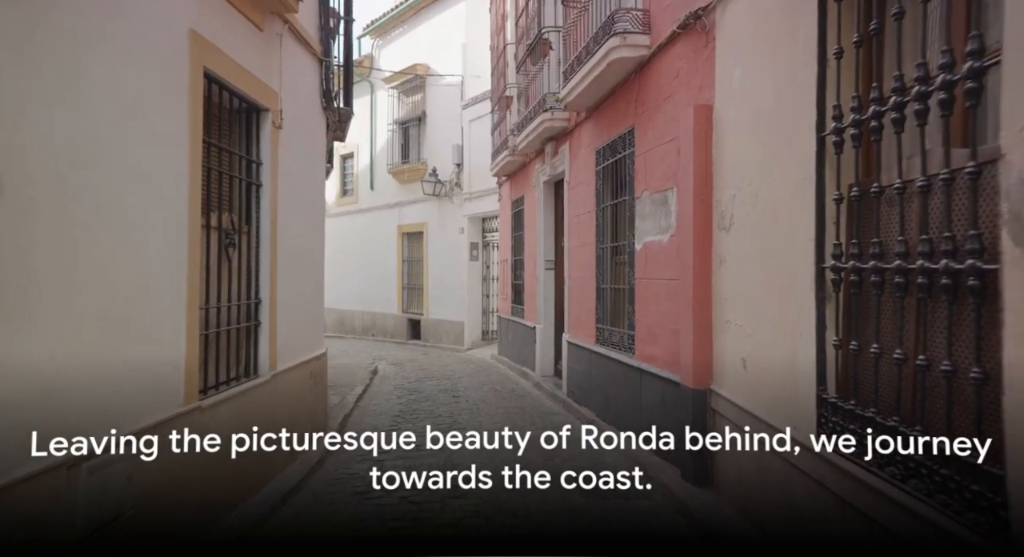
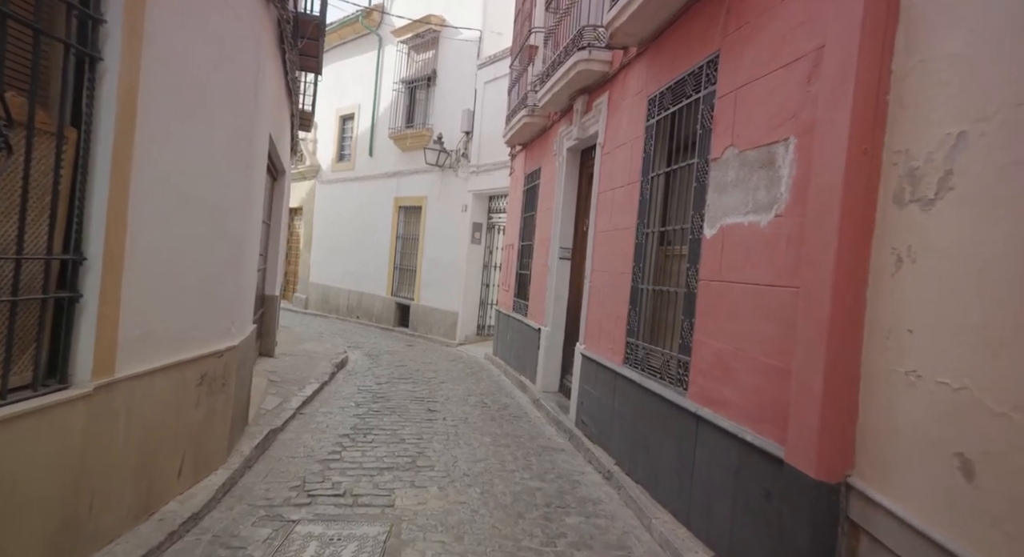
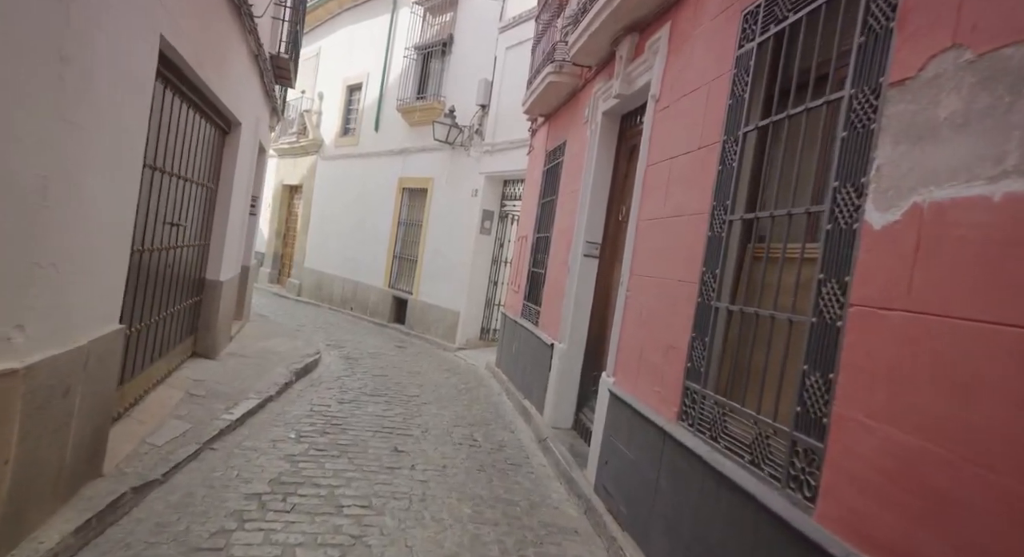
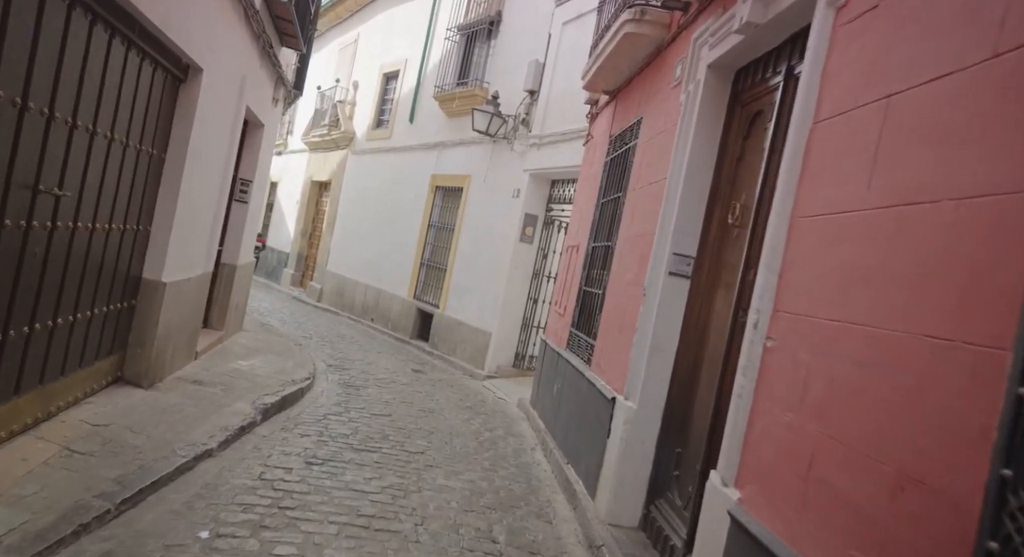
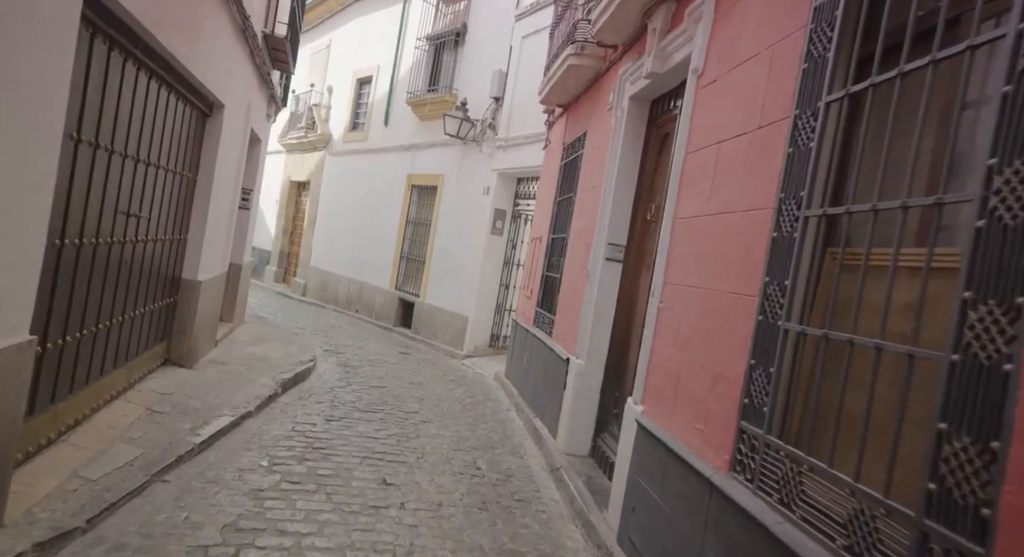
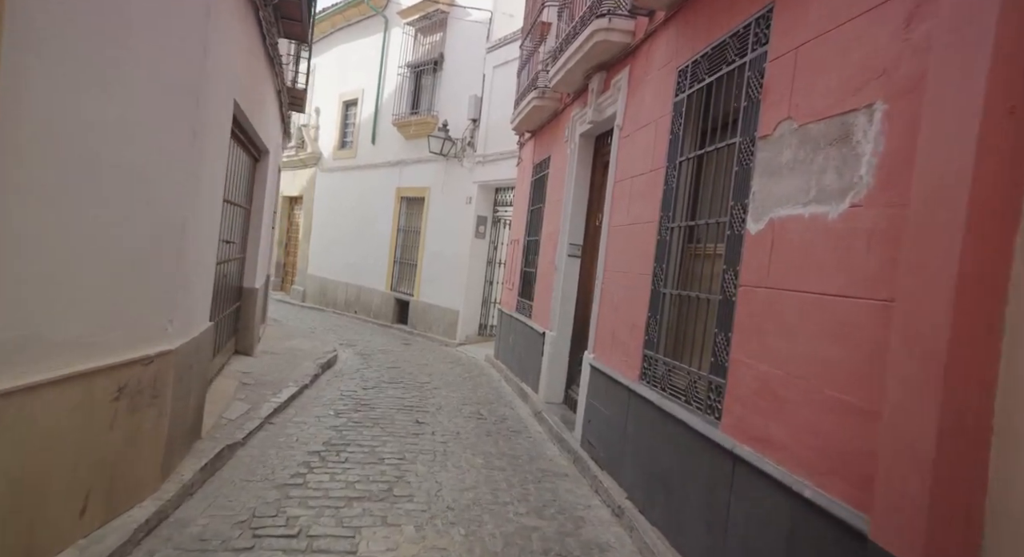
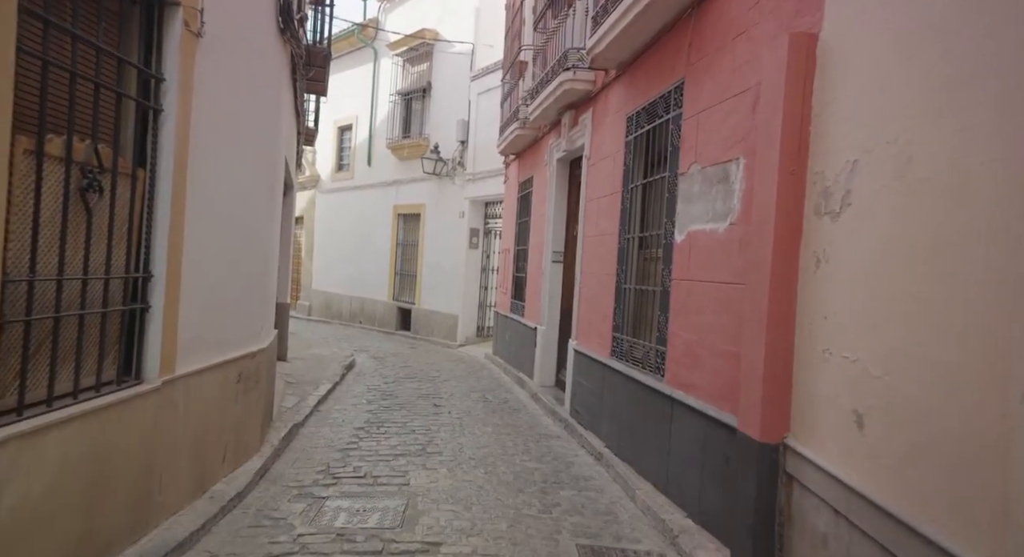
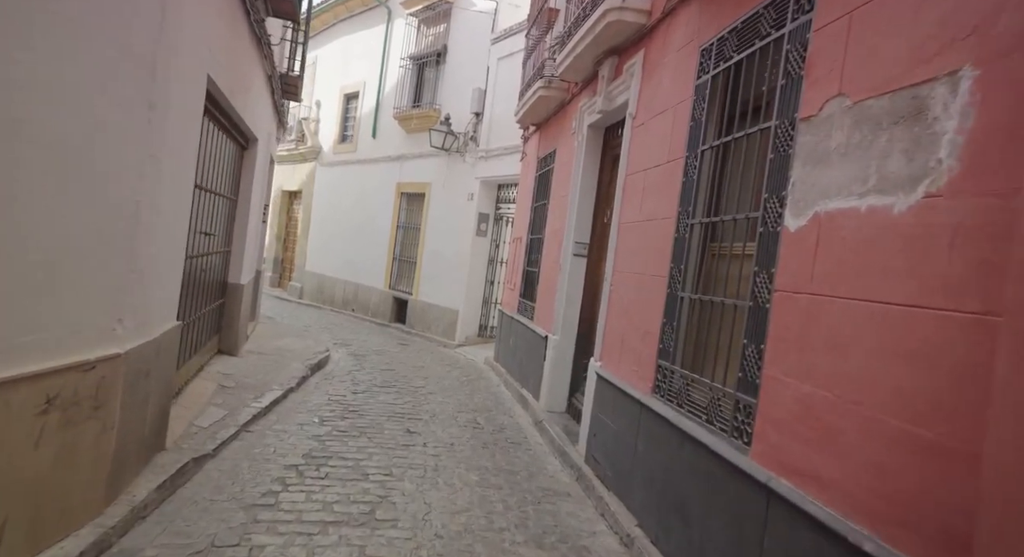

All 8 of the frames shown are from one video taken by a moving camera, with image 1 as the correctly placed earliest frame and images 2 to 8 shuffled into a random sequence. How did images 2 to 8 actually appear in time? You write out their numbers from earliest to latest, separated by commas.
7, 2, 6, 8, 3, 5, 4
